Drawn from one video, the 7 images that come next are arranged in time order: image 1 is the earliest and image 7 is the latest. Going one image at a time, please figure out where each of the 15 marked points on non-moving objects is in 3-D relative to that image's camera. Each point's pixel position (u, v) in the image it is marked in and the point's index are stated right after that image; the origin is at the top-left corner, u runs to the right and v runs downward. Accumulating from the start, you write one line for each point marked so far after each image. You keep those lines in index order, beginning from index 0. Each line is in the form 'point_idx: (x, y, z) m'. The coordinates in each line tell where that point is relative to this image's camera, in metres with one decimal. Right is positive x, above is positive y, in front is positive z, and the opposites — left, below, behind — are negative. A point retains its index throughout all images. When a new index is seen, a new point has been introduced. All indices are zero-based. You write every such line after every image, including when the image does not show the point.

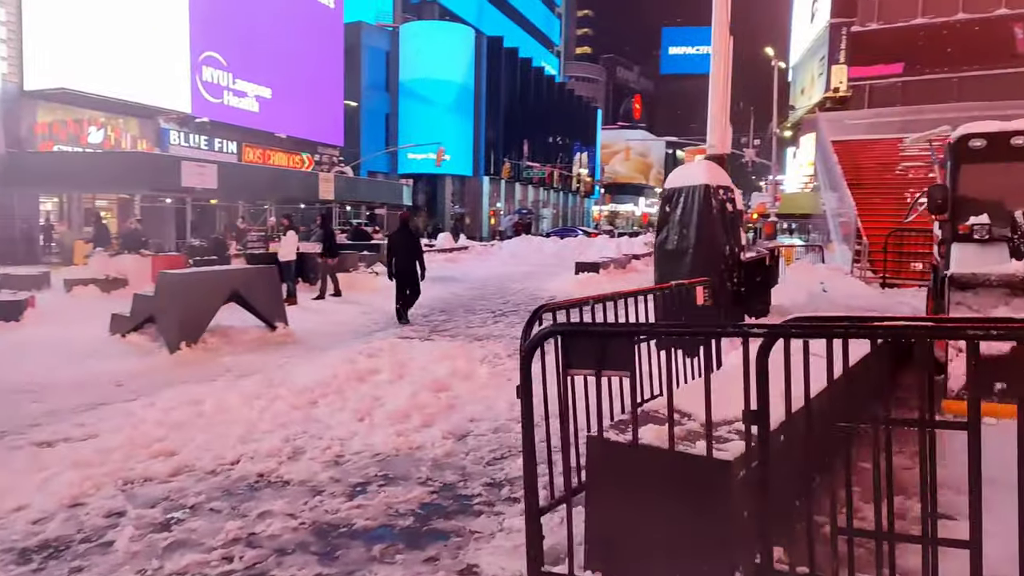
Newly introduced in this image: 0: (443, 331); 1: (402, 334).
0: (-1.1, -0.7, +11.9) m
1: (-1.7, -0.7, +11.7) m
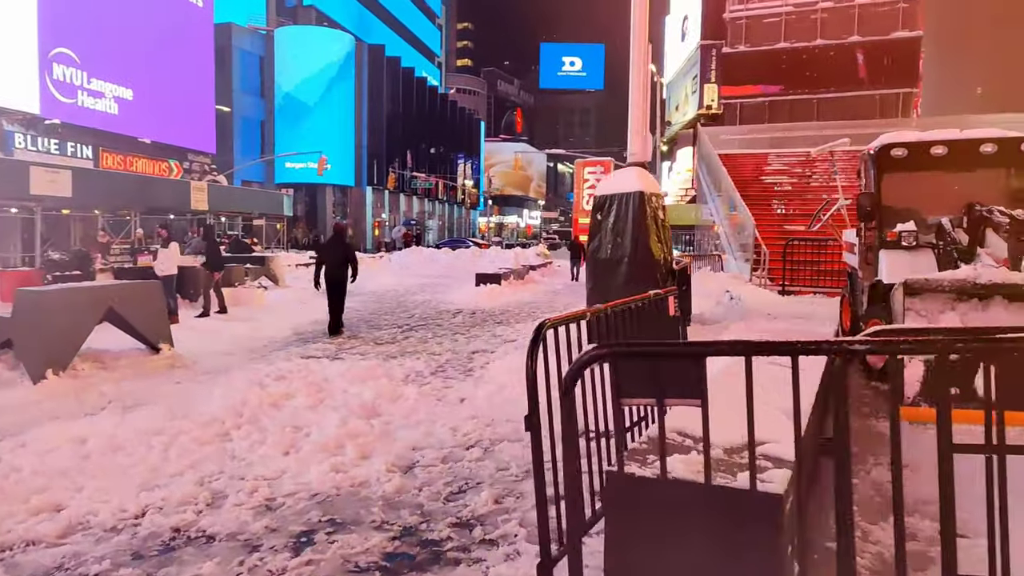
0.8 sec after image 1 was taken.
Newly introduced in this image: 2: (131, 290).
0: (-2.4, -0.9, +11.1) m
1: (-3.0, -0.9, +10.8) m
2: (-5.1, 0.0, +9.9) m
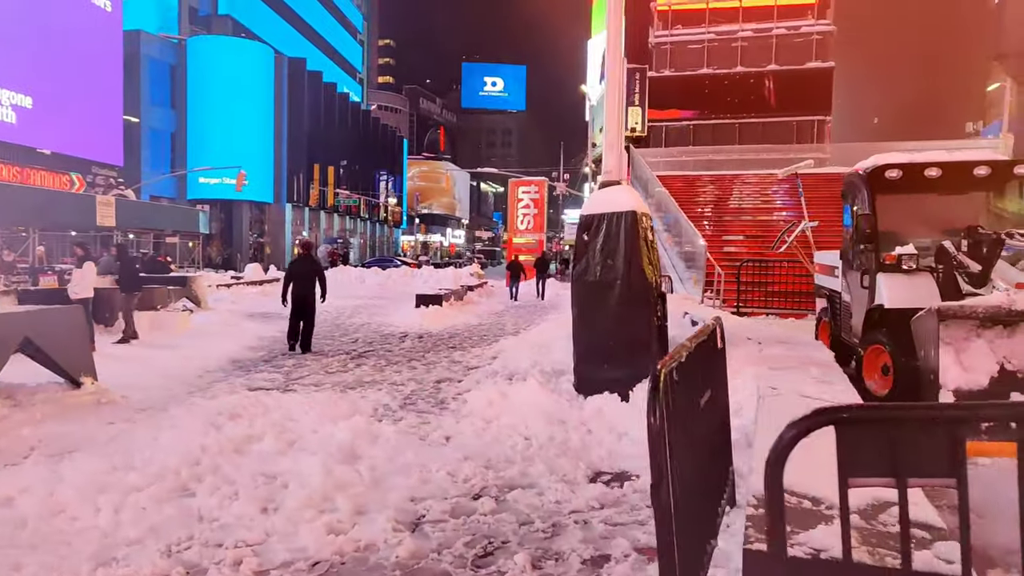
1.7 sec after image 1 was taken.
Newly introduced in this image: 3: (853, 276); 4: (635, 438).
0: (-2.9, -1.3, +10.2) m
1: (-3.5, -1.3, +9.9) m
2: (-5.5, -0.4, +8.8) m
3: (+3.6, +0.1, +7.7) m
4: (+1.0, -1.2, +6.0) m
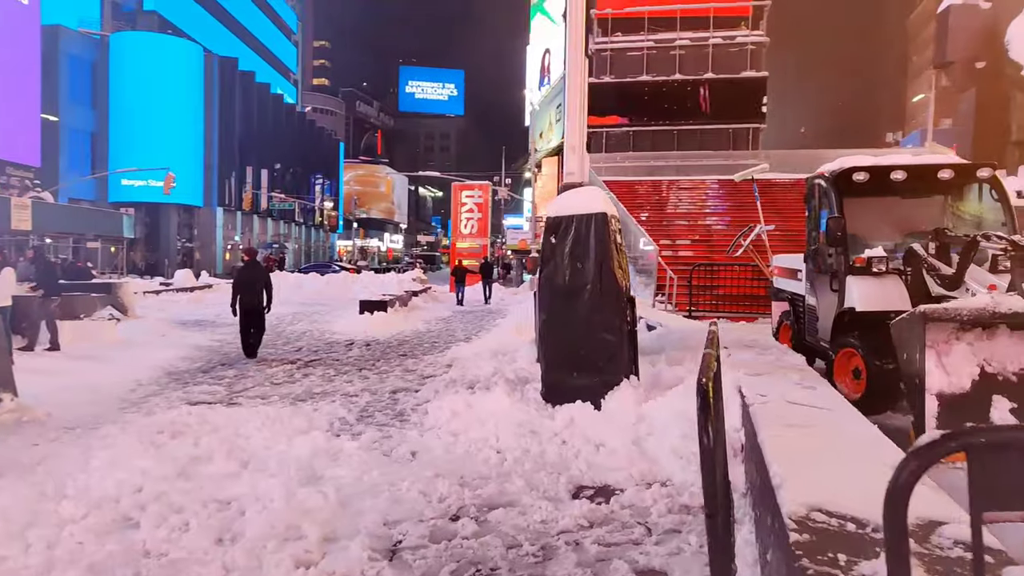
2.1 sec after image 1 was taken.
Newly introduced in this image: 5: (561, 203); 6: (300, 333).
0: (-3.5, -1.3, +9.6) m
1: (-4.0, -1.4, +9.2) m
2: (-5.9, -0.4, +8.0) m
3: (+3.2, +0.1, +7.6) m
4: (+0.8, -1.3, +5.8) m
5: (+0.5, +0.8, +7.2) m
6: (-5.0, -1.0, +17.2) m
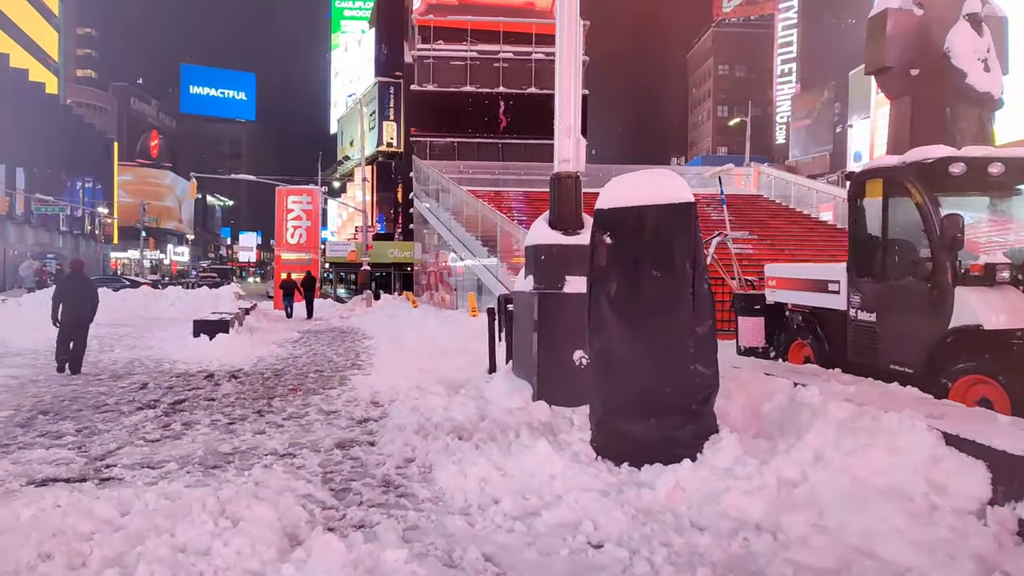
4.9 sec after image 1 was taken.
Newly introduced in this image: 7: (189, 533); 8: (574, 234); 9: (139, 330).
0: (-3.6, -1.5, +6.6) m
1: (-4.0, -1.5, +6.1) m
2: (-5.5, -0.6, +4.4) m
3: (+3.4, 0.0, +6.6) m
4: (+1.6, -1.4, +4.1) m
5: (+0.8, +0.7, +5.5) m
6: (-7.1, -1.4, +13.6) m
7: (-1.9, -1.4, +4.3) m
8: (+0.6, +0.5, +7.4) m
9: (-10.1, -1.1, +20.0) m
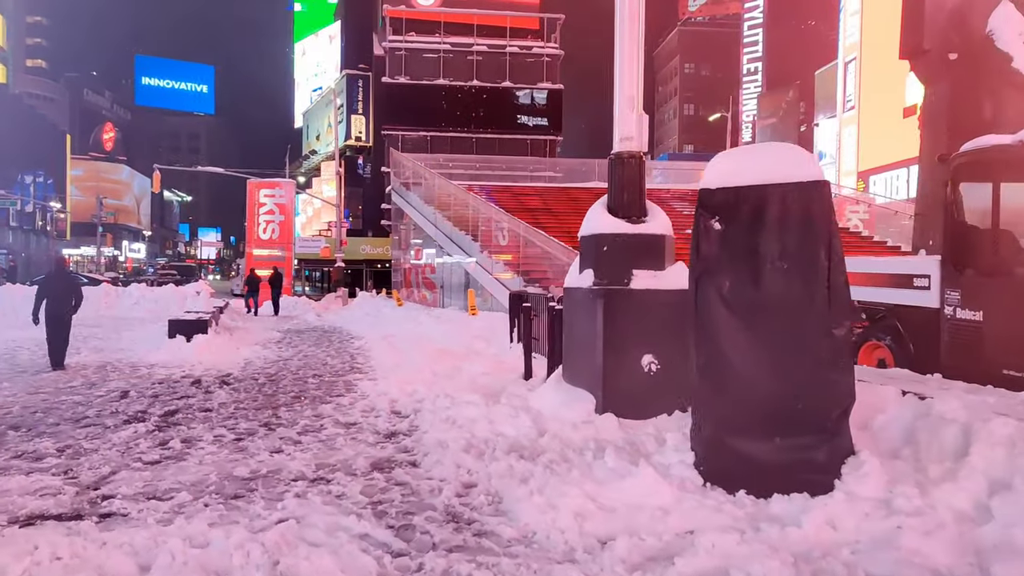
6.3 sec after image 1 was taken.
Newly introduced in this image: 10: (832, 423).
0: (-3.1, -1.5, +5.6) m
1: (-3.4, -1.5, +5.0) m
2: (-4.9, -0.6, +3.3) m
3: (+3.9, 0.0, +5.9) m
4: (+2.2, -1.3, +3.3) m
5: (+1.4, +0.7, +4.6) m
6: (-6.9, -1.3, +12.3) m
7: (-1.3, -1.4, +3.3) m
8: (+1.1, +0.6, +6.5) m
9: (-10.2, -1.1, +18.6) m
10: (+1.9, -0.8, +4.4) m
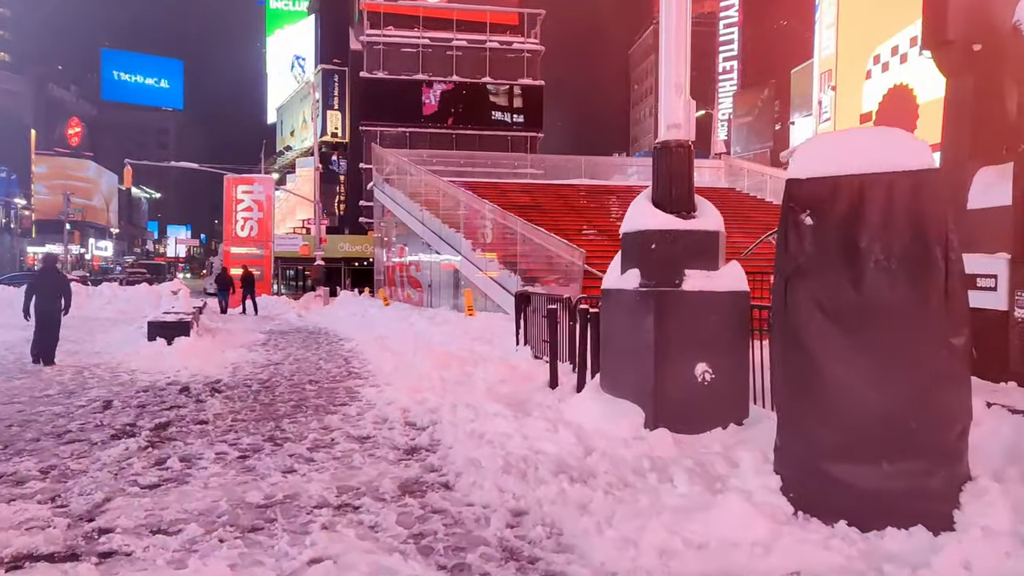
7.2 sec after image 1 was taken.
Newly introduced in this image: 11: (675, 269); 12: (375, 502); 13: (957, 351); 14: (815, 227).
0: (-2.7, -1.5, +4.9) m
1: (-3.0, -1.5, +4.3) m
2: (-4.4, -0.6, +2.5) m
3: (+4.2, 0.0, +5.4) m
4: (+2.6, -1.3, +2.8) m
5: (+1.8, +0.7, +4.1) m
6: (-6.8, -1.3, +11.5) m
7: (-0.9, -1.4, +2.7) m
8: (+1.4, +0.6, +6.0) m
9: (-10.3, -1.1, +17.7) m
10: (+2.3, -0.8, +3.9) m
11: (+1.3, +0.1, +5.8) m
12: (-1.0, -1.5, +5.1) m
13: (+2.3, -0.3, +4.0) m
14: (+1.7, +0.3, +4.1) m
